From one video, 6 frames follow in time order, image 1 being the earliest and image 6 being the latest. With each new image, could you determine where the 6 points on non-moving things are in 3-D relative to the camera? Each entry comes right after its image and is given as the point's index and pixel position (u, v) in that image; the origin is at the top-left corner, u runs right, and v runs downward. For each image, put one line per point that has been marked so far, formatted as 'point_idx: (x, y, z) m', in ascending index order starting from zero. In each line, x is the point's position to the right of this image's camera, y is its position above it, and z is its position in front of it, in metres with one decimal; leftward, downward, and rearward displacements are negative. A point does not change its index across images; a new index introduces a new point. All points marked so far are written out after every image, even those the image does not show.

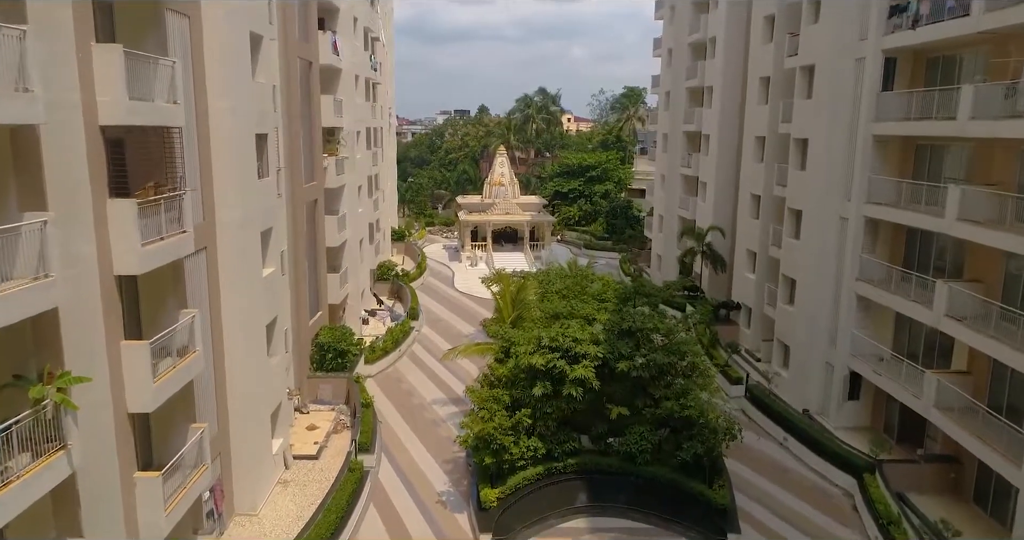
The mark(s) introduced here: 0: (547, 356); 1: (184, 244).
0: (+1.0, -2.4, +18.7) m
1: (-6.6, +0.5, +14.0) m
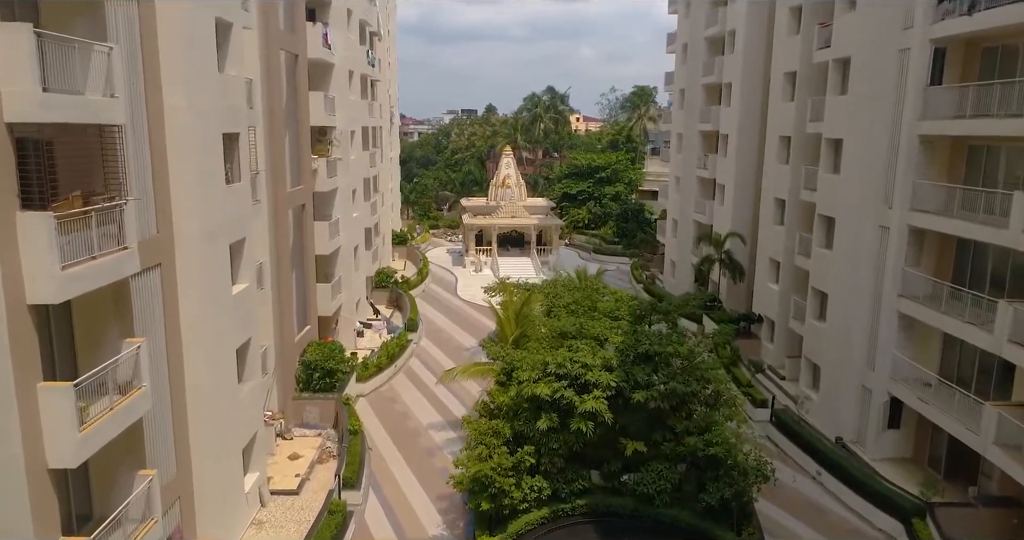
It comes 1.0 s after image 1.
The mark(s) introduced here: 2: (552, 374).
0: (+1.0, -2.8, +16.6) m
1: (-6.6, +0.1, +11.9) m
2: (+1.0, -2.6, +17.0) m
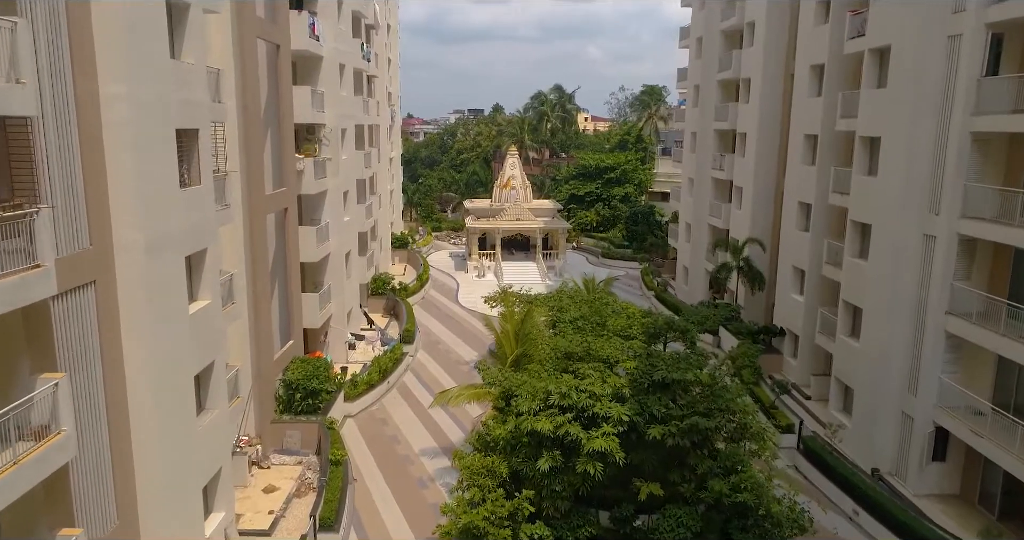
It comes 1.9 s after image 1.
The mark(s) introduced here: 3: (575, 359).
0: (+0.9, -3.1, +14.4) m
1: (-6.7, -0.2, +9.9) m
2: (+0.9, -2.9, +14.9) m
3: (+1.6, -2.2, +17.3) m
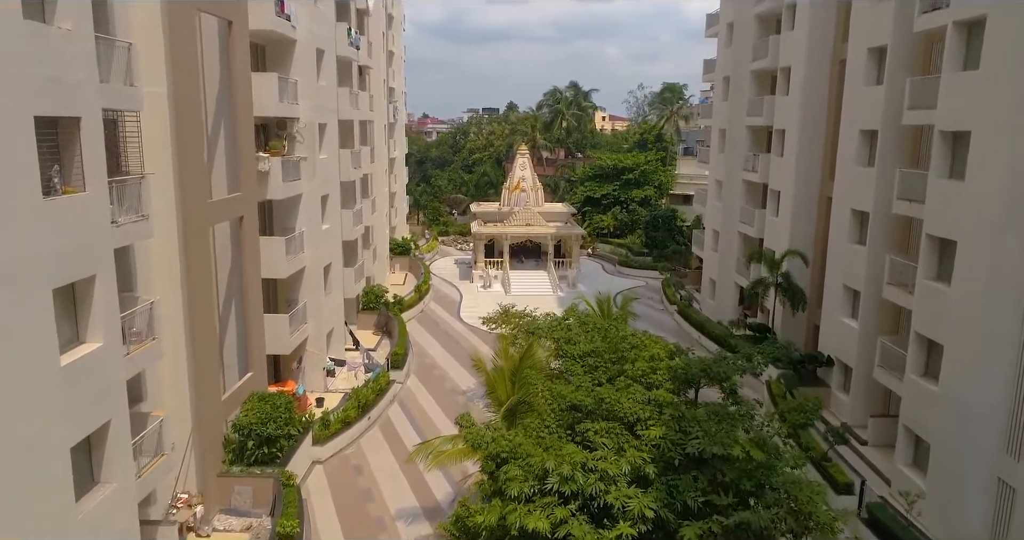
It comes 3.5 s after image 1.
0: (+0.7, -3.7, +10.6) m
1: (-7.1, -0.7, +6.3) m
2: (+0.7, -3.5, +11.1) m
3: (+1.4, -2.8, +13.4) m
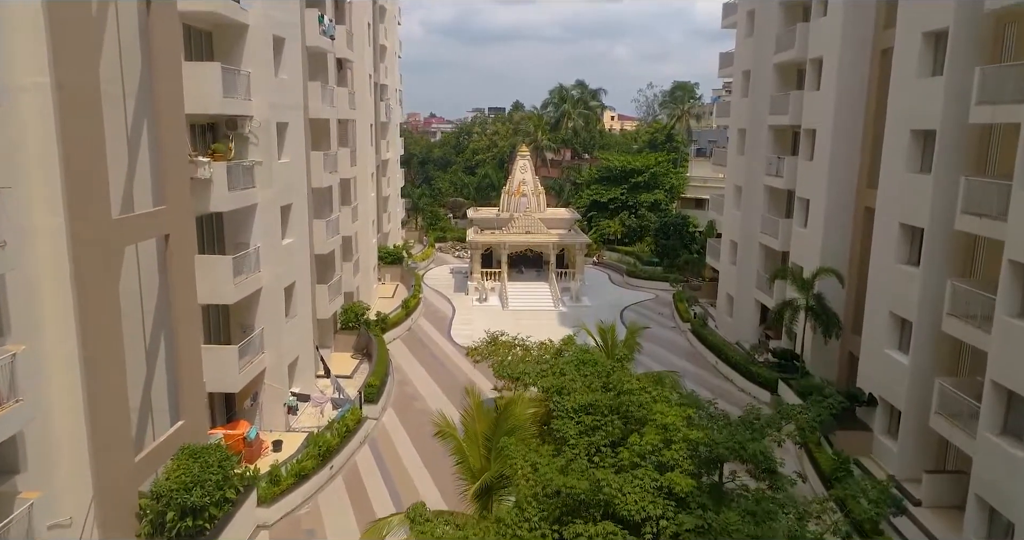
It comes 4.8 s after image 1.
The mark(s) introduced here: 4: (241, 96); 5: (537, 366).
0: (+0.1, -4.4, +7.3) m
1: (-7.7, -1.4, +3.0) m
2: (+0.2, -4.2, +7.7) m
3: (+0.9, -3.5, +10.1) m
4: (-7.5, +4.8, +19.1) m
5: (+0.6, -2.2, +17.5) m
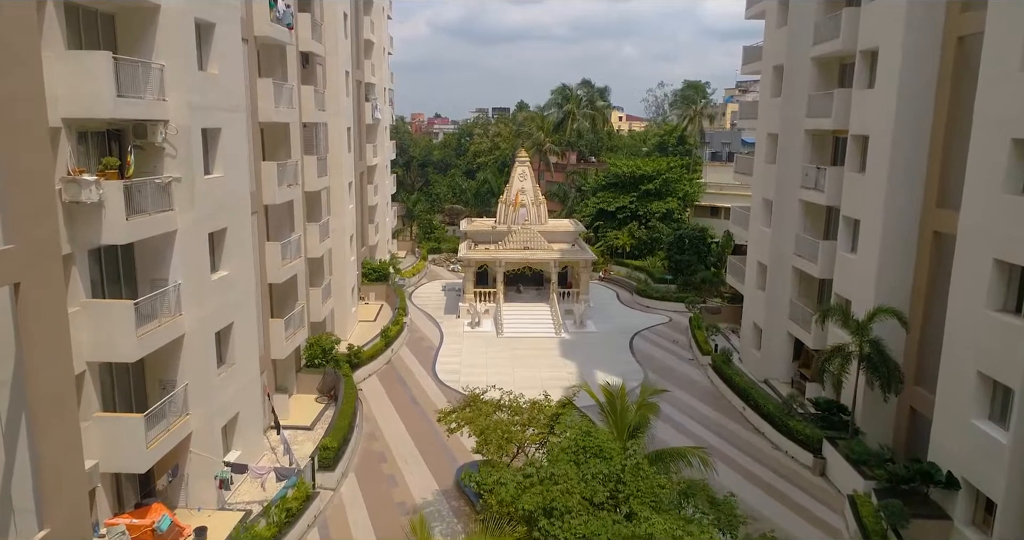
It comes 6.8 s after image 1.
0: (-0.4, -5.4, +3.1) m
1: (-8.2, -2.4, -1.1) m
2: (-0.4, -5.2, +3.5) m
3: (+0.4, -4.5, +5.9) m
4: (-7.9, +3.8, +15.0) m
5: (+0.1, -3.2, +13.3) m
